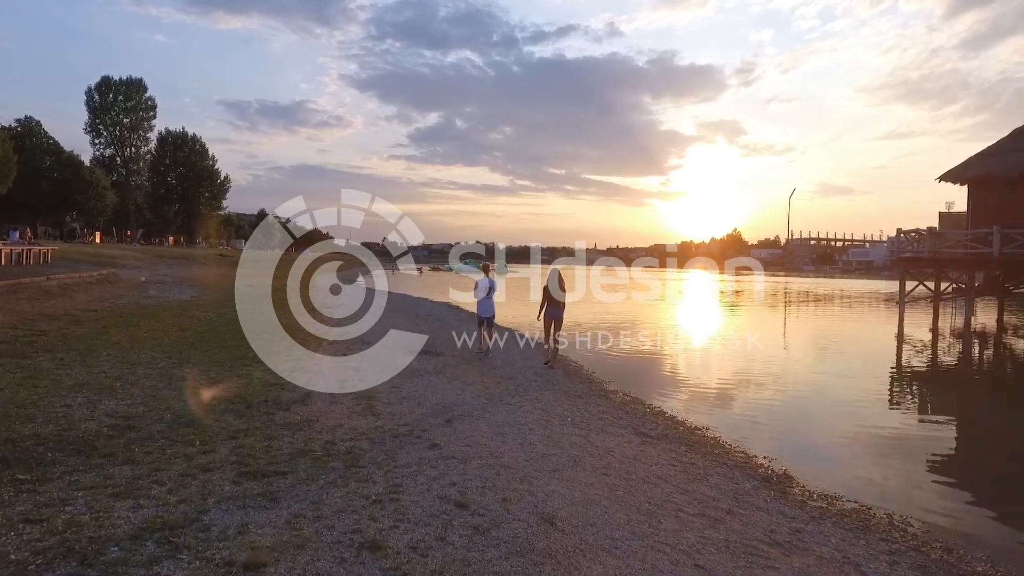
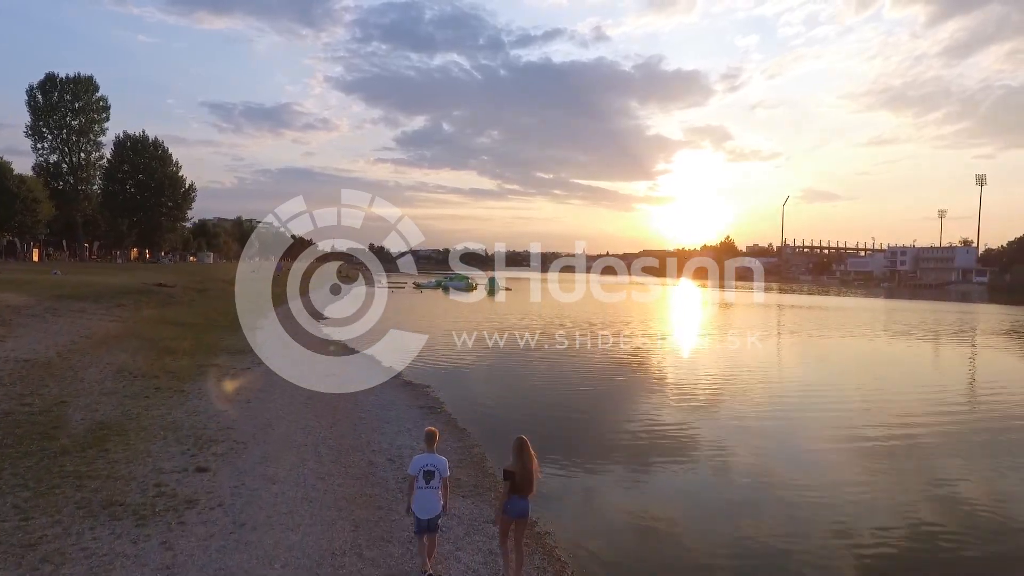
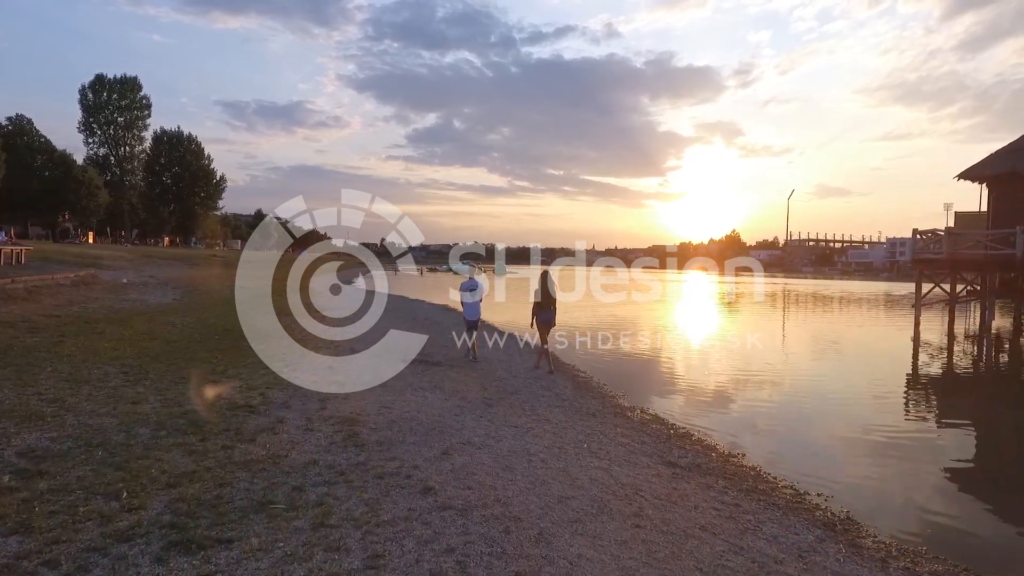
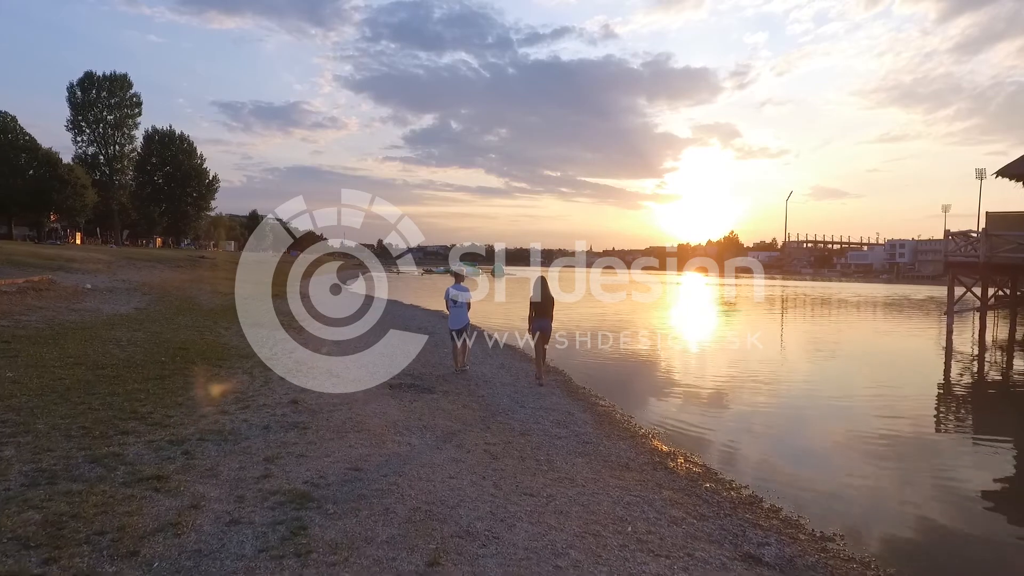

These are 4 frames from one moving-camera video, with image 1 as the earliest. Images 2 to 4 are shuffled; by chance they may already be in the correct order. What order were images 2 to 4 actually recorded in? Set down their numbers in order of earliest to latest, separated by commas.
3, 4, 2
